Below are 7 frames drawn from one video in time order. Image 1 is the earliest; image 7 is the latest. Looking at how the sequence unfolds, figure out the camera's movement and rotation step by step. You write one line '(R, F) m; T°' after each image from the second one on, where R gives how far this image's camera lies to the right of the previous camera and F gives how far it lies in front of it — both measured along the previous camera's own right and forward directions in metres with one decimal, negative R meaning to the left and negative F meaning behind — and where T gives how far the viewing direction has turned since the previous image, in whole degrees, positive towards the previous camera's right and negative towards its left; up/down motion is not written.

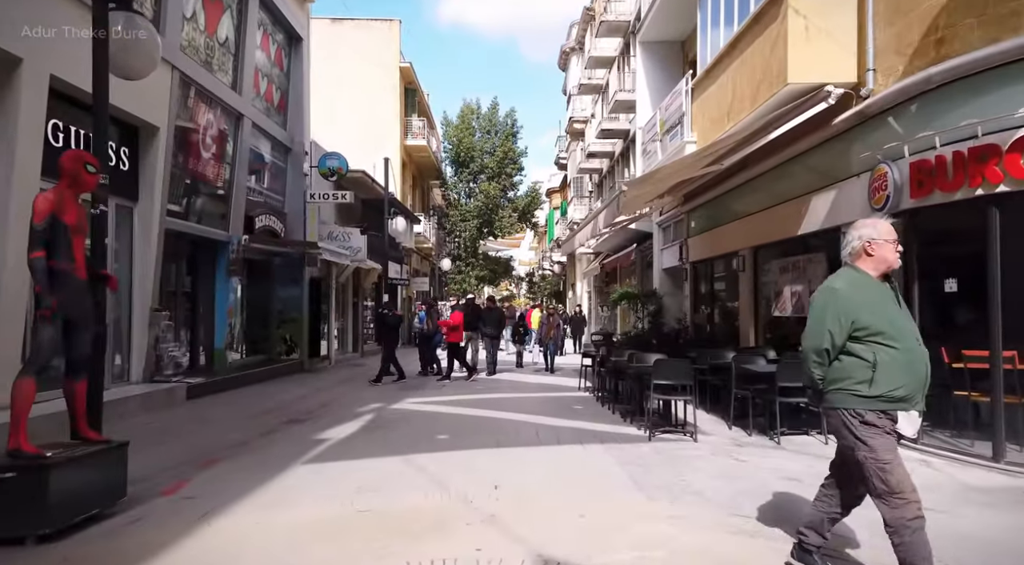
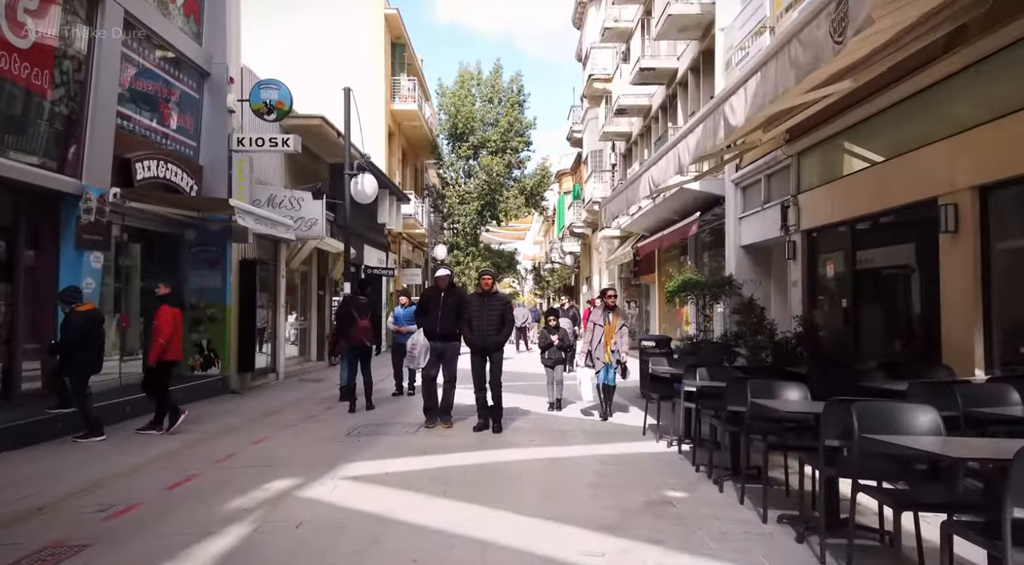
(-0.2, +5.6) m; 0°
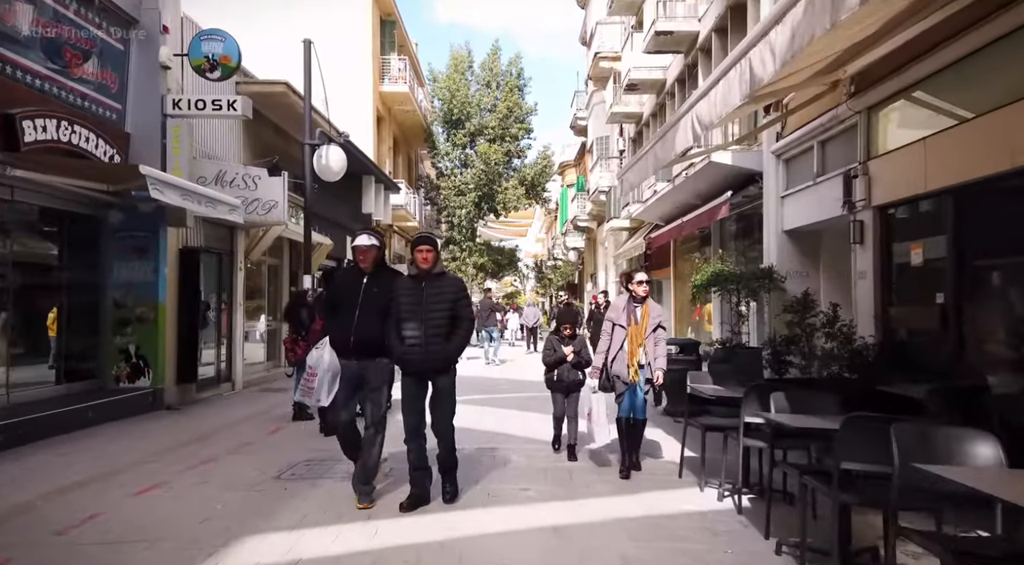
(+0.1, +2.3) m; 0°
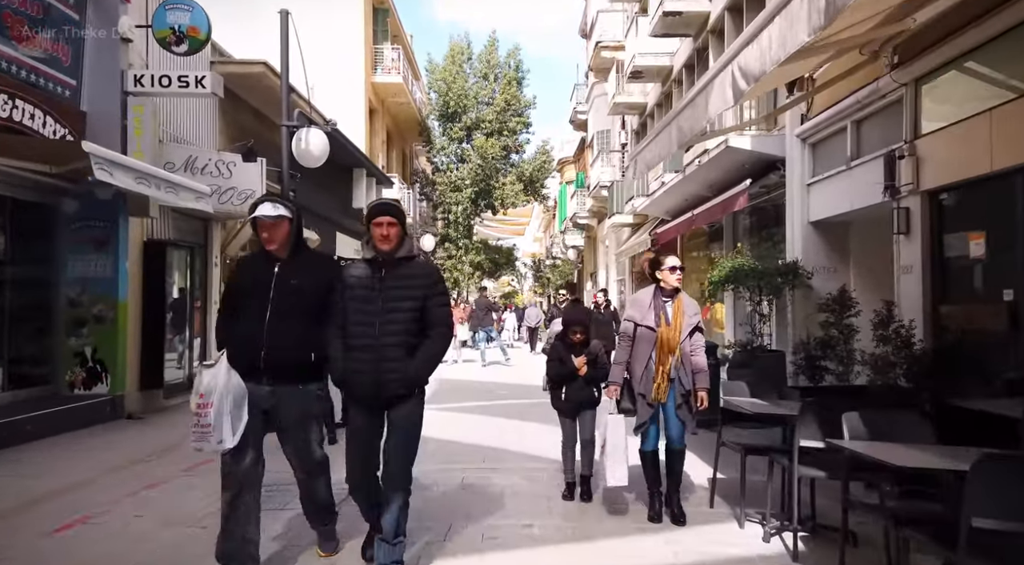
(0.0, +1.0) m; 0°
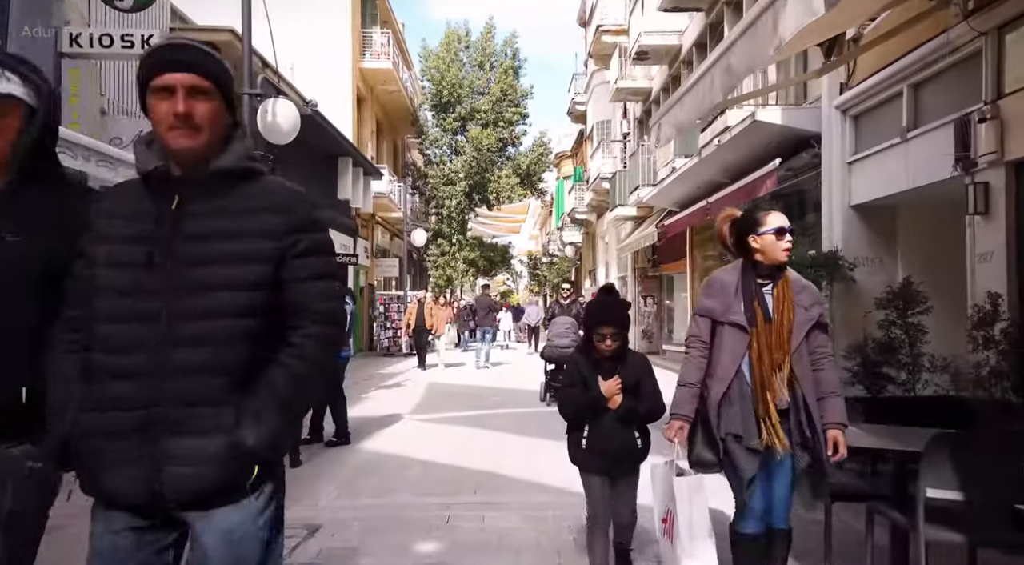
(0.0, +1.3) m; 0°
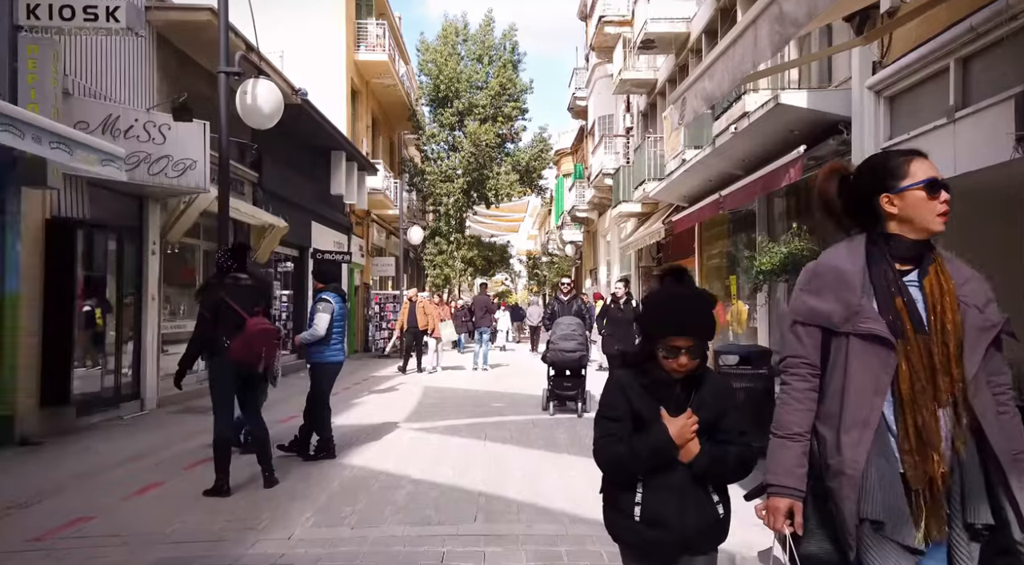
(0.0, +0.8) m; 0°
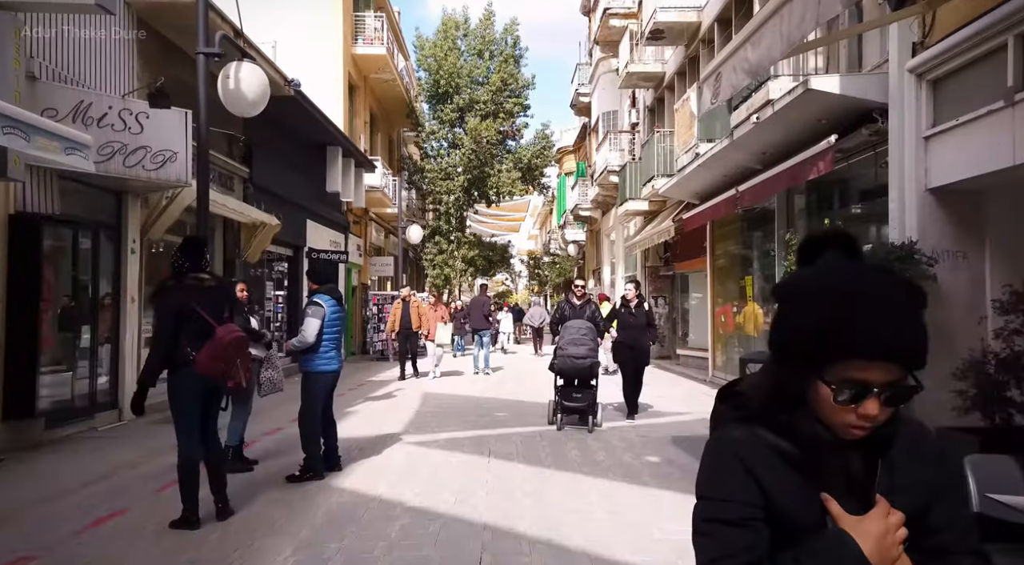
(-0.1, +0.7) m; 0°
